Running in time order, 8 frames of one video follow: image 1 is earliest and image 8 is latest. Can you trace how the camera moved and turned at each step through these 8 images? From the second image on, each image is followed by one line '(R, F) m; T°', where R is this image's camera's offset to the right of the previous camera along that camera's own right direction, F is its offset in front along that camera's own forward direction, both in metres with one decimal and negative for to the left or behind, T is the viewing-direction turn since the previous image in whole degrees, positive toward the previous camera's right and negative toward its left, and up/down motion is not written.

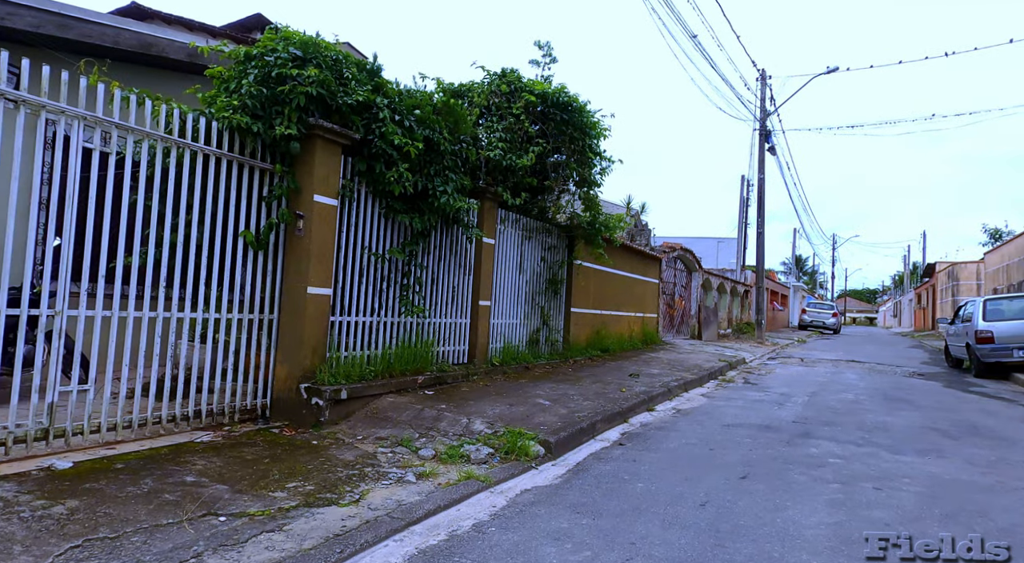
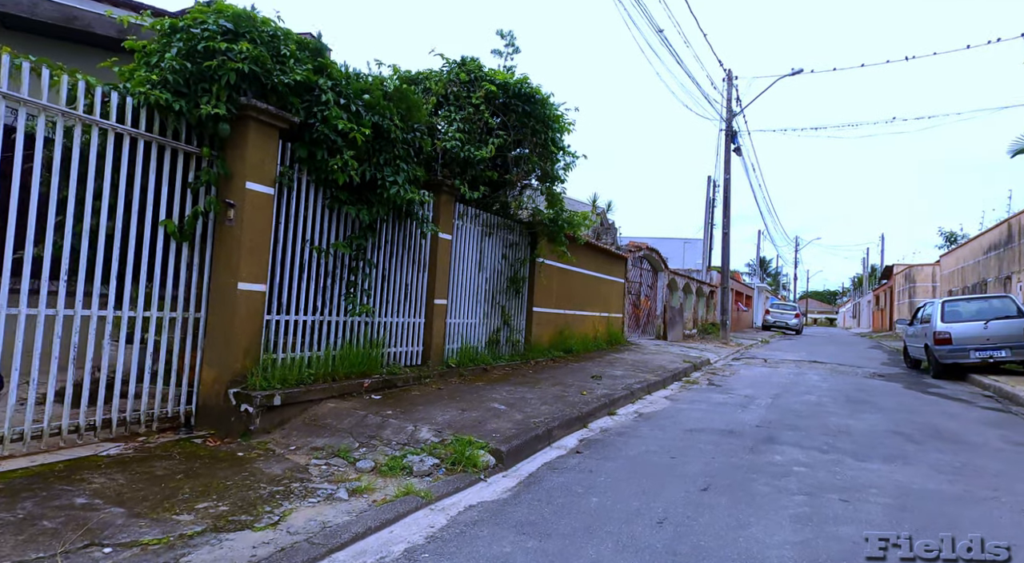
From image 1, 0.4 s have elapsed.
(+0.2, +0.4) m; +3°
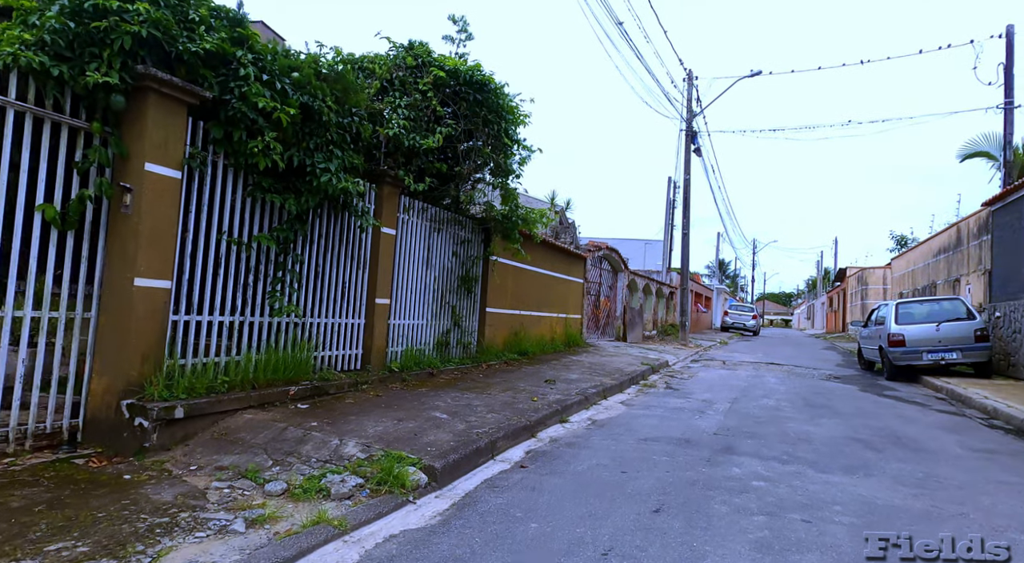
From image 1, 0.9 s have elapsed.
(+0.2, +0.5) m; +4°
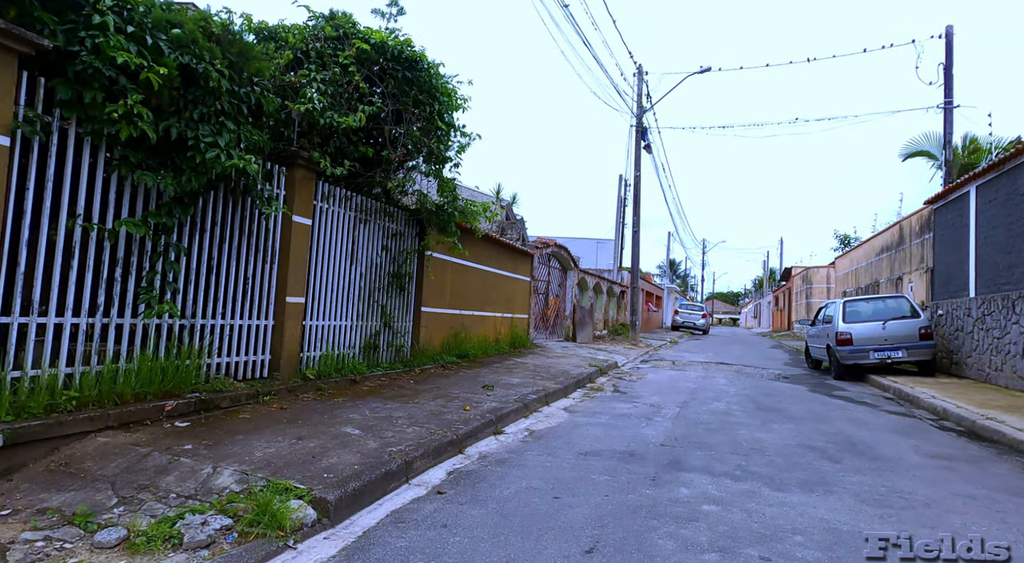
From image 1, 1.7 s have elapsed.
(+0.3, +0.7) m; +4°
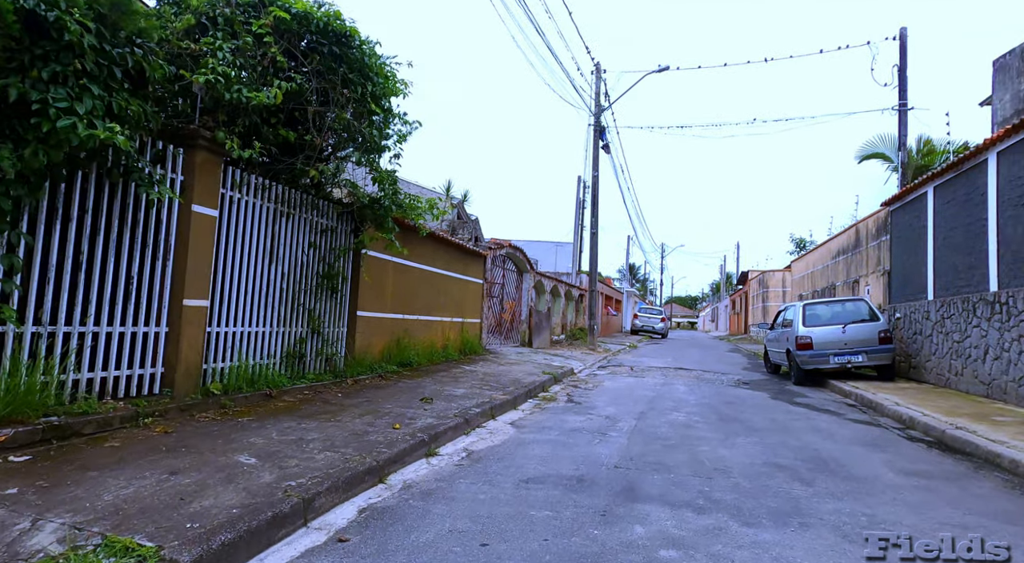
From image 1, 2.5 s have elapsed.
(+0.2, +0.7) m; +4°
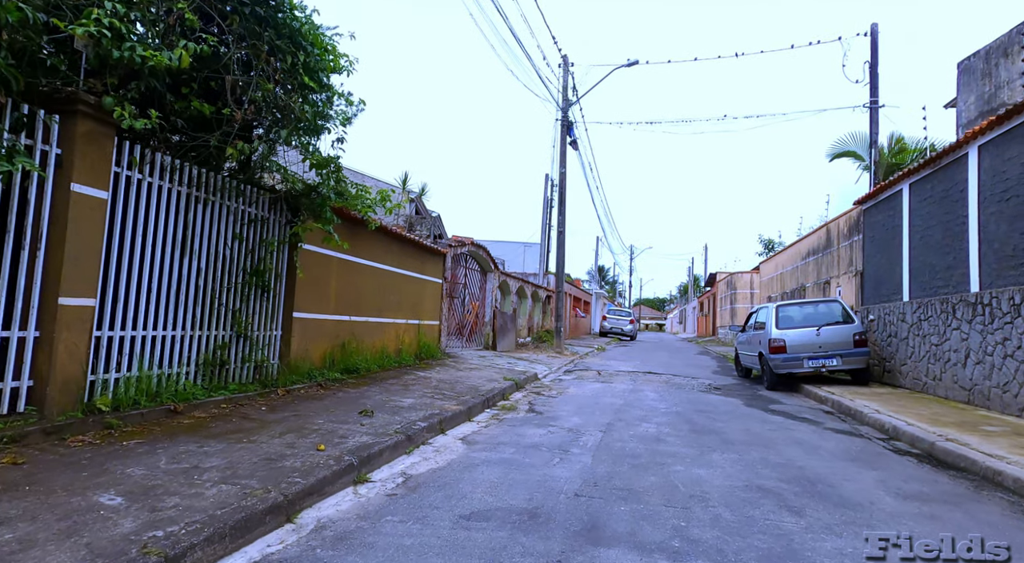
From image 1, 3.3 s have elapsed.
(+0.2, +0.7) m; +3°
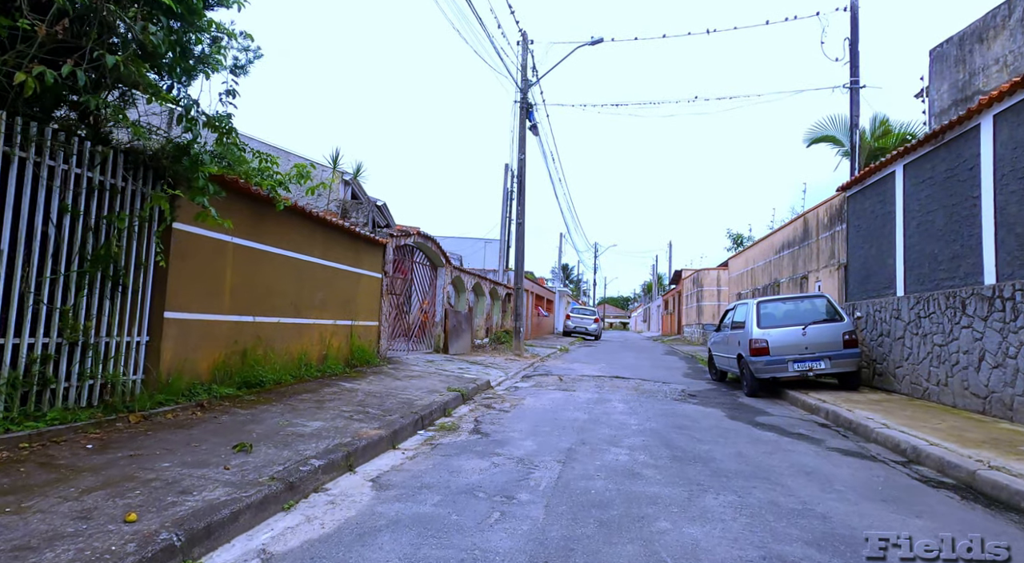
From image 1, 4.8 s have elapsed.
(+0.3, +1.4) m; +4°
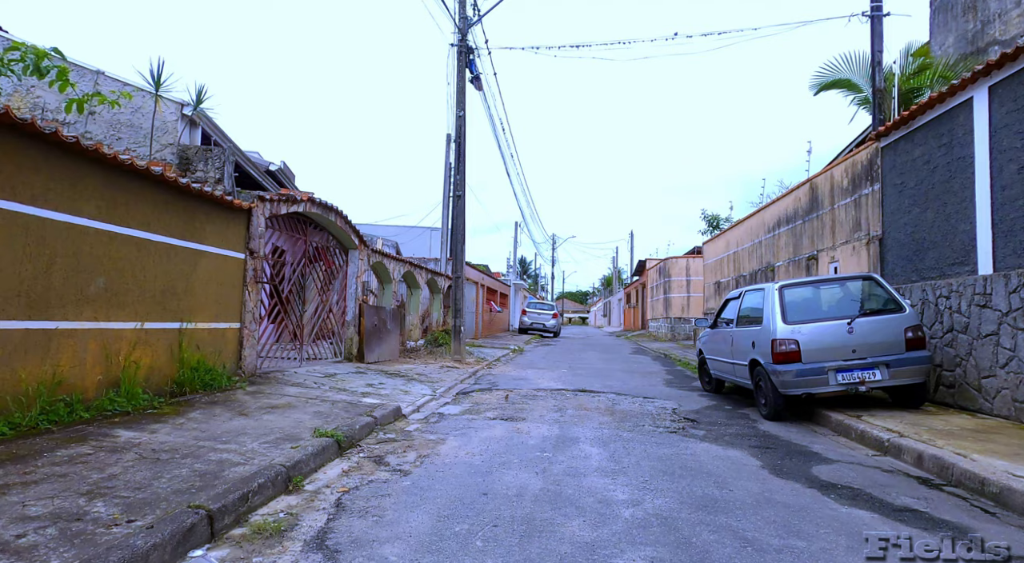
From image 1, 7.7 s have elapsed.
(+0.5, +3.1) m; +4°
